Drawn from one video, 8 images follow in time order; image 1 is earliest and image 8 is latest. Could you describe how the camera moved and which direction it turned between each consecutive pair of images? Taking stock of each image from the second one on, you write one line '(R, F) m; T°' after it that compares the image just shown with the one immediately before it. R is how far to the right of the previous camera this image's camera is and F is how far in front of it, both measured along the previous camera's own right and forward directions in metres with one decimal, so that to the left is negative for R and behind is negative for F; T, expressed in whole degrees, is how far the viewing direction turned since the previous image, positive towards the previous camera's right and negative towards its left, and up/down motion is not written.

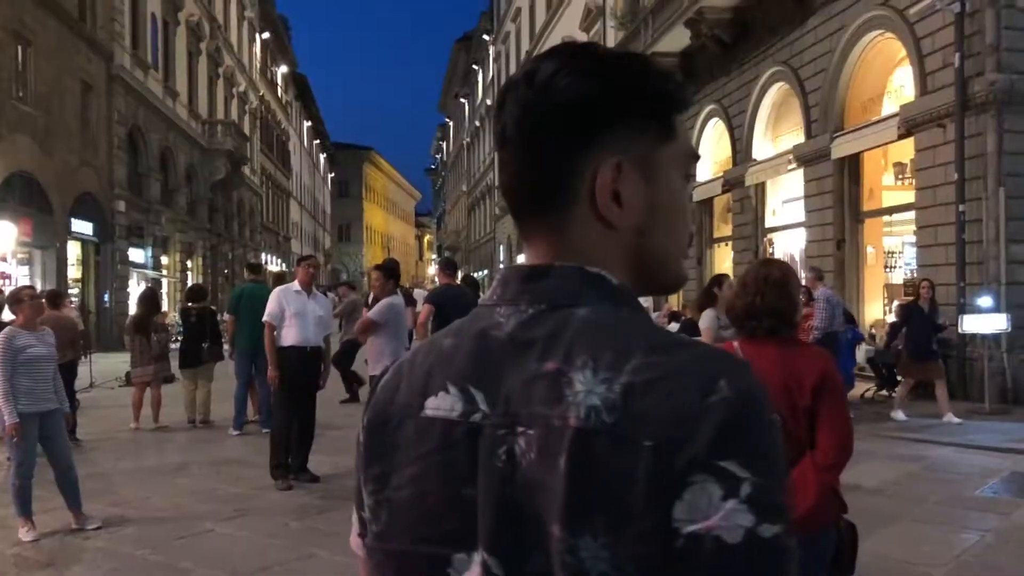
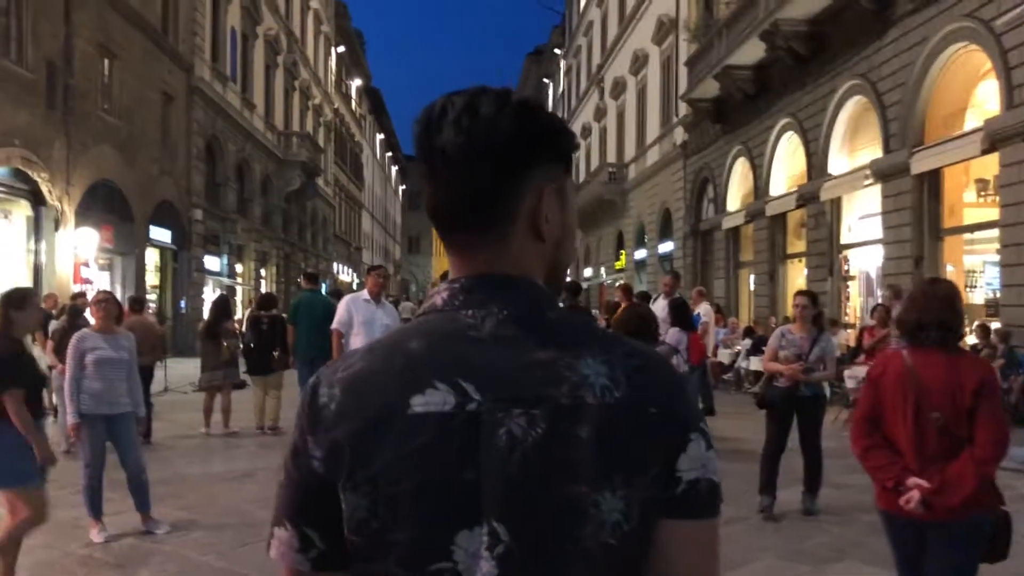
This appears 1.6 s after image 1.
(0.0, +0.1) m; -4°
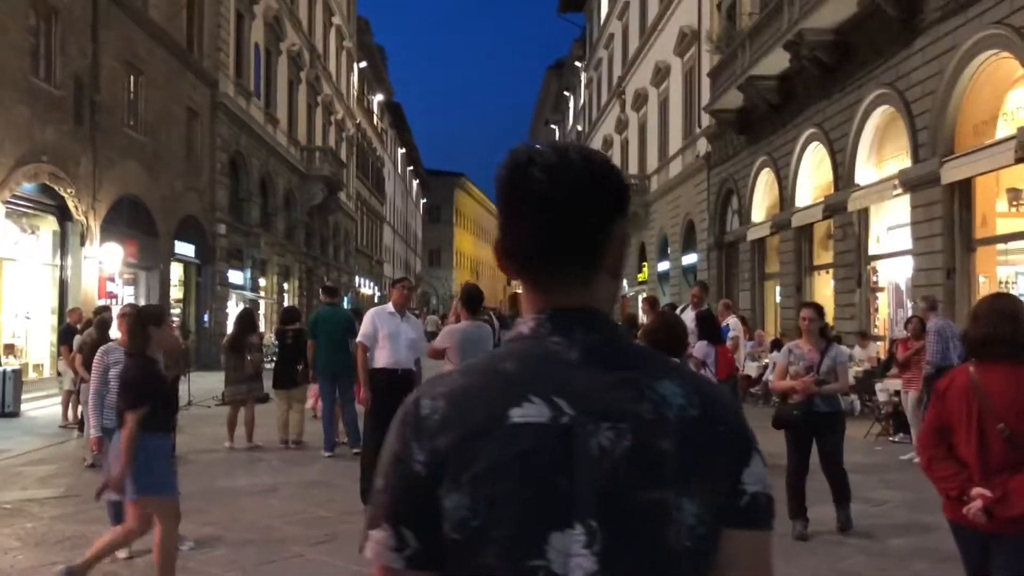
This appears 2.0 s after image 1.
(0.0, +0.1) m; -1°
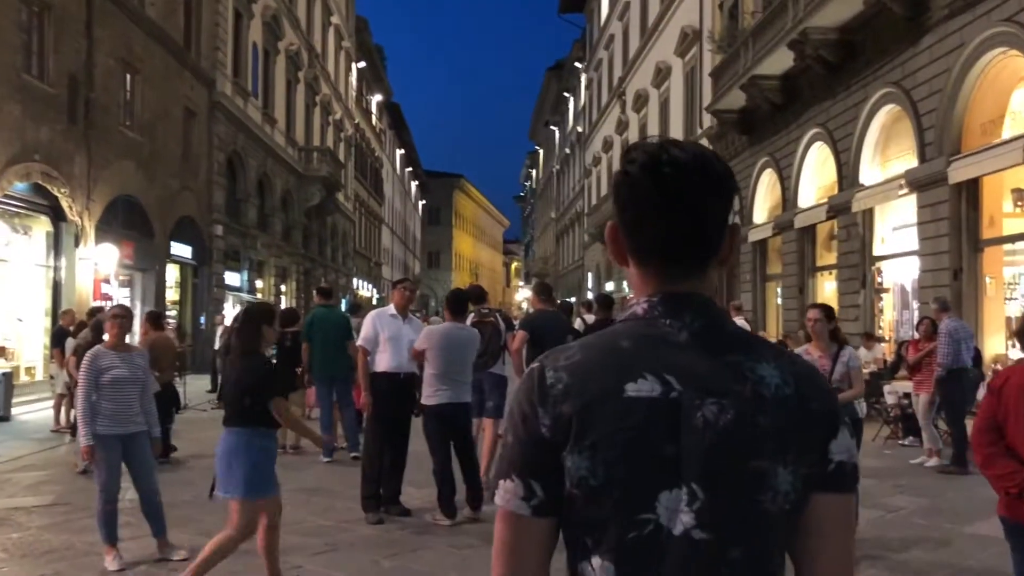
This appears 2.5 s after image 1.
(0.0, +0.2) m; 0°
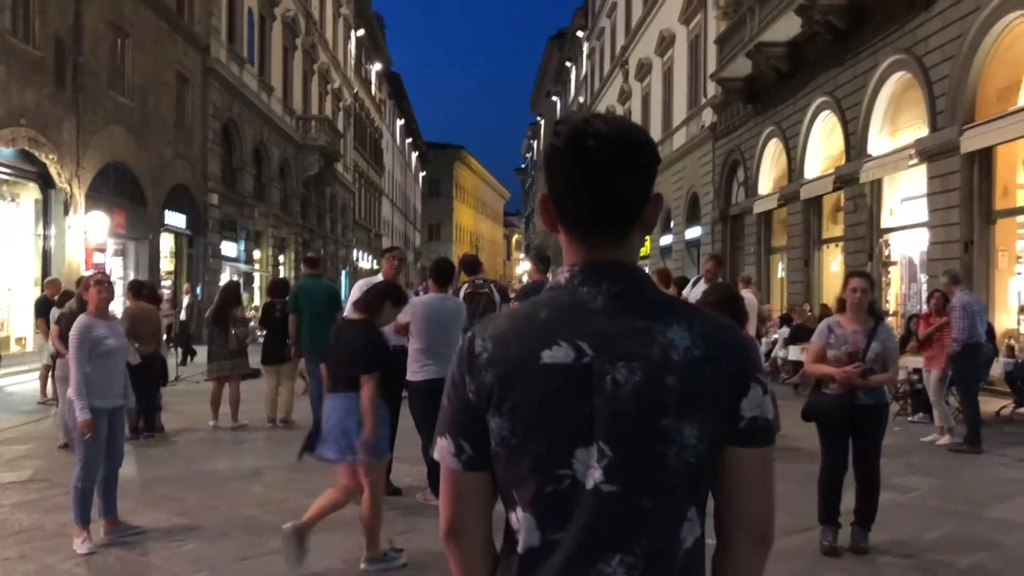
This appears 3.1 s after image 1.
(0.0, +0.4) m; 0°
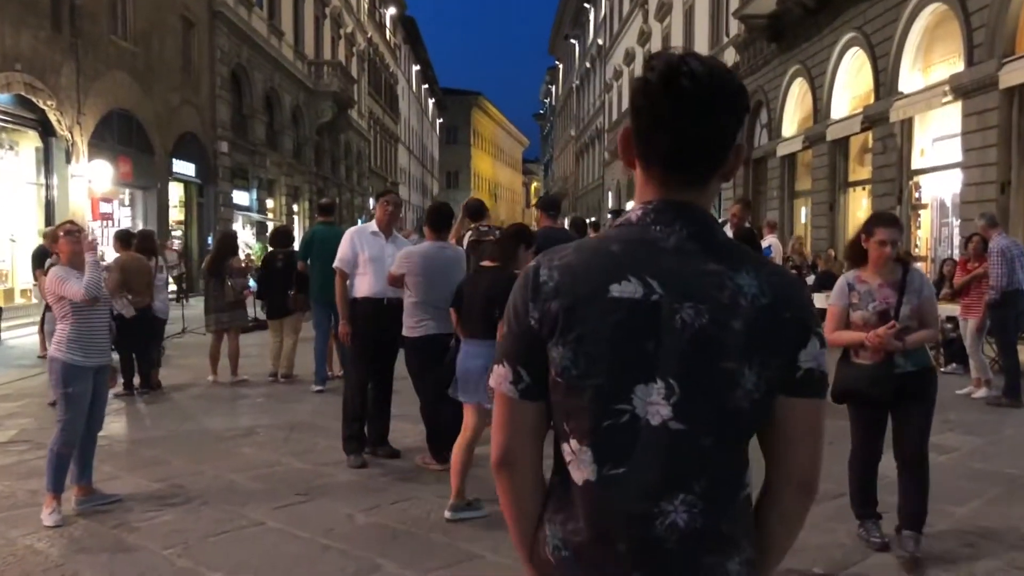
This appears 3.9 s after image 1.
(+0.1, +0.5) m; -1°
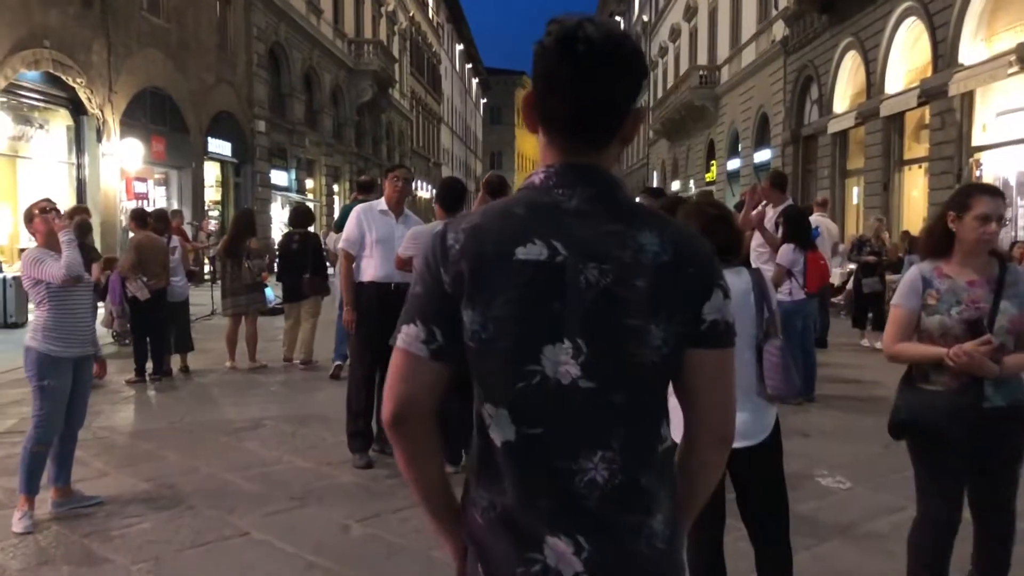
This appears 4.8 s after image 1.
(+0.1, +0.5) m; -3°
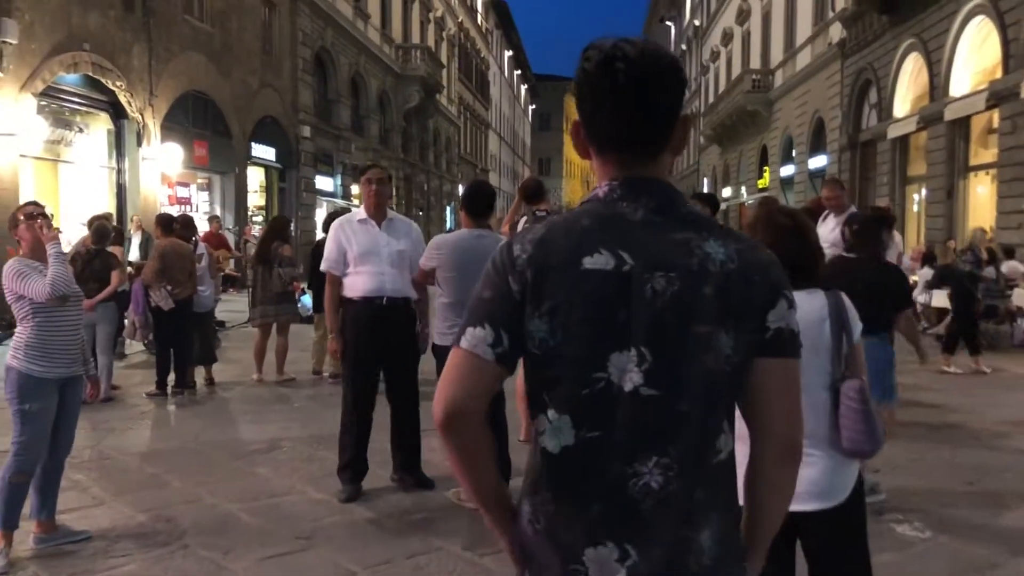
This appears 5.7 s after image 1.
(+0.1, +0.5) m; -3°
